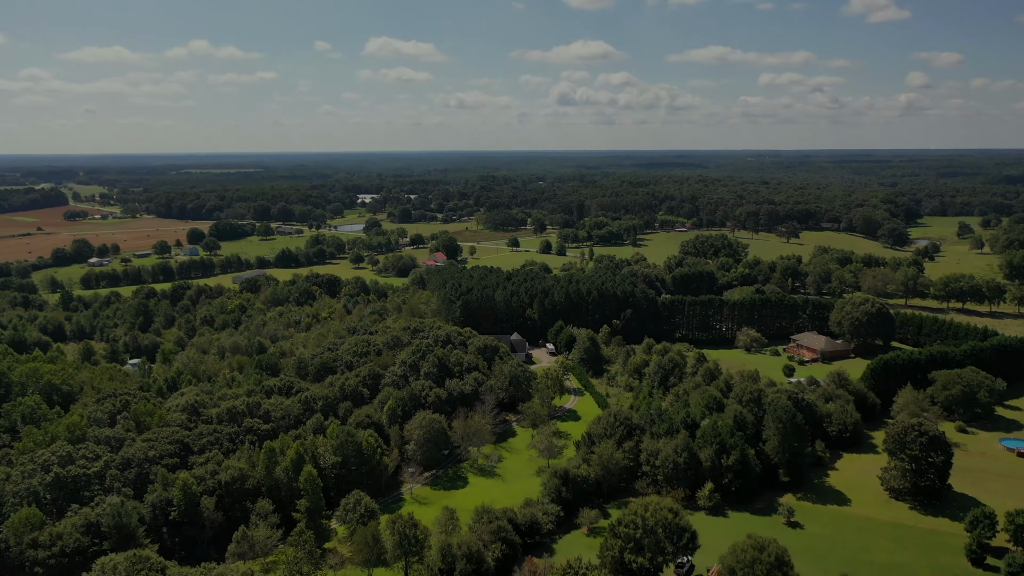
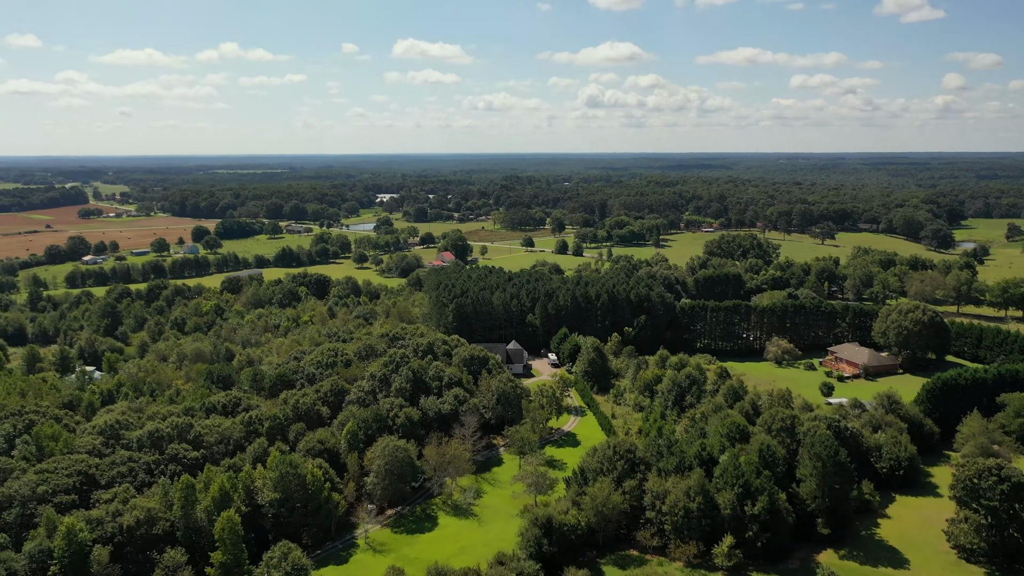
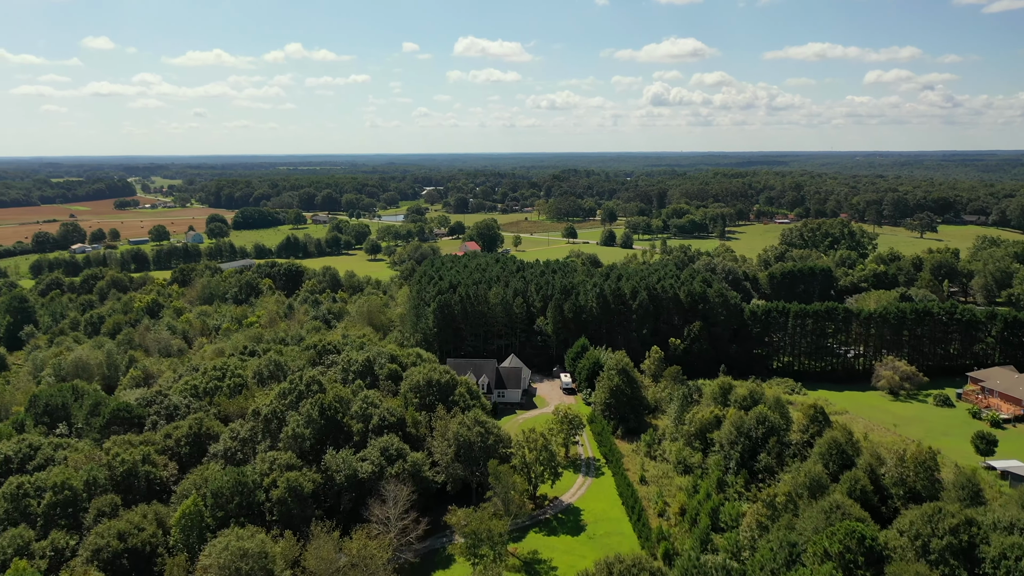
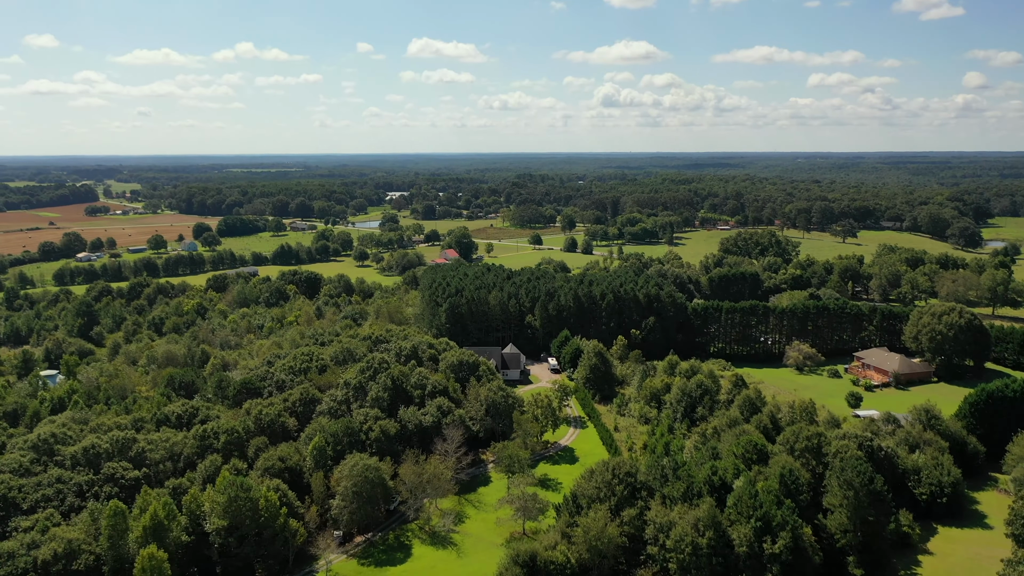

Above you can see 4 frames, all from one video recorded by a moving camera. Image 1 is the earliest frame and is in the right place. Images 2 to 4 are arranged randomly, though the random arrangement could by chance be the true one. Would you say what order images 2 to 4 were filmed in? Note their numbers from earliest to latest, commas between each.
2, 4, 3
